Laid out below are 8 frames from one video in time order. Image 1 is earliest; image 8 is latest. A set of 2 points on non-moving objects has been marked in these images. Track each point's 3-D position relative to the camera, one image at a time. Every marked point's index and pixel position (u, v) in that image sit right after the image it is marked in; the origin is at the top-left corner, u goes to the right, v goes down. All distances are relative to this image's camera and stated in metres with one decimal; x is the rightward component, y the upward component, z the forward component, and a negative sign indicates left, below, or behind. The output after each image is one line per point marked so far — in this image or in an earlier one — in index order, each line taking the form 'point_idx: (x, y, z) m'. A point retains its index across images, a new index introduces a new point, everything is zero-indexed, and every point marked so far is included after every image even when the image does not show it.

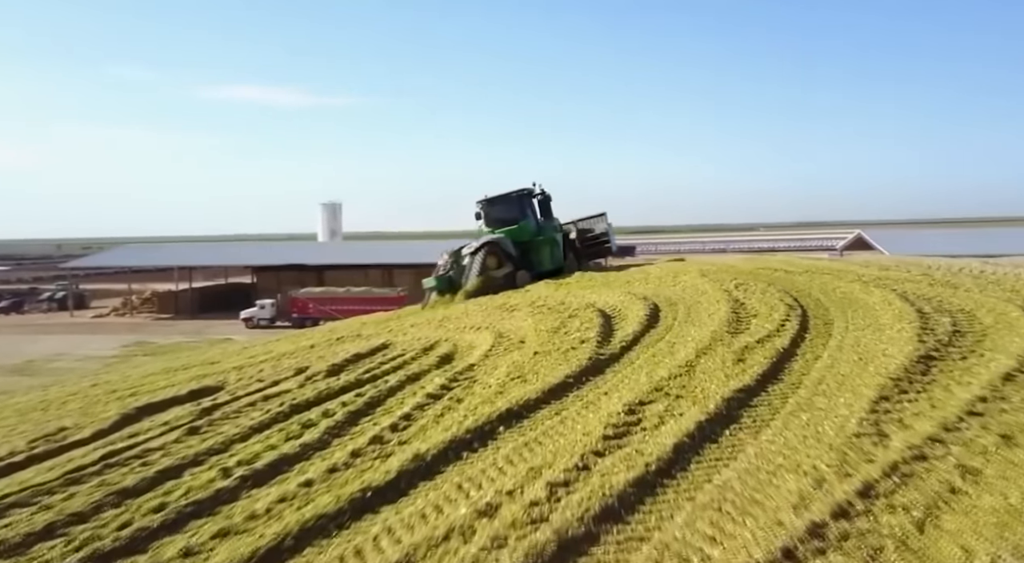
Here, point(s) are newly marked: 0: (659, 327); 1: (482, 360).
0: (+1.6, -0.5, +9.3) m
1: (-0.3, -0.9, +9.1) m
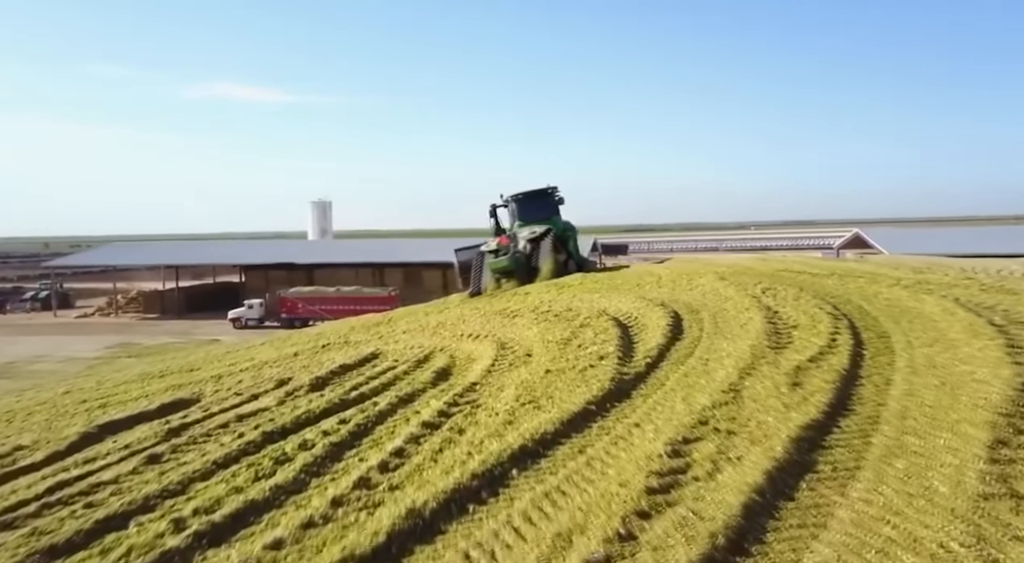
0: (+1.7, -0.6, +8.2) m
1: (-0.2, -1.0, +8.0) m
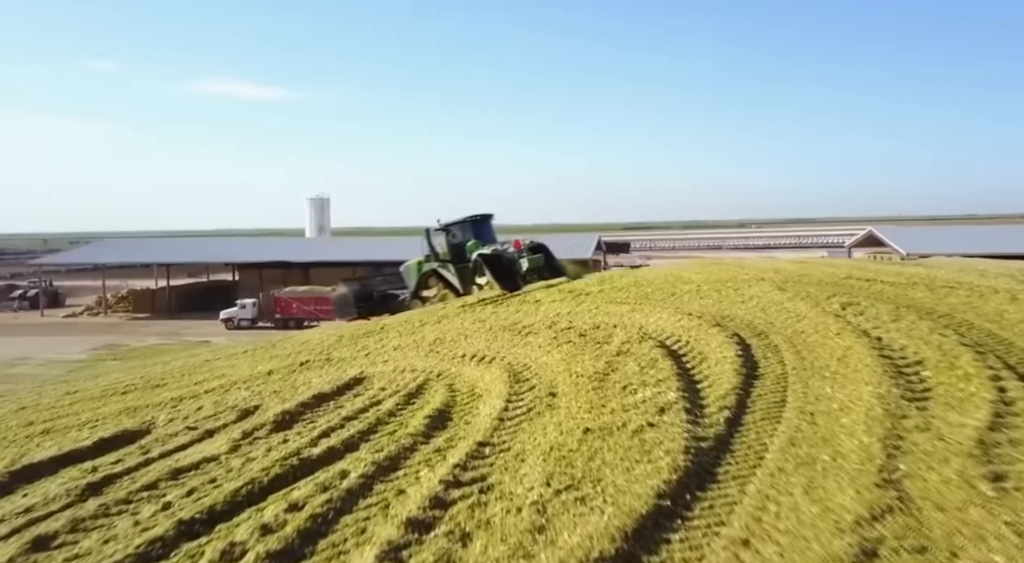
0: (+1.8, -0.7, +6.1) m
1: (-0.1, -1.1, +5.9) m
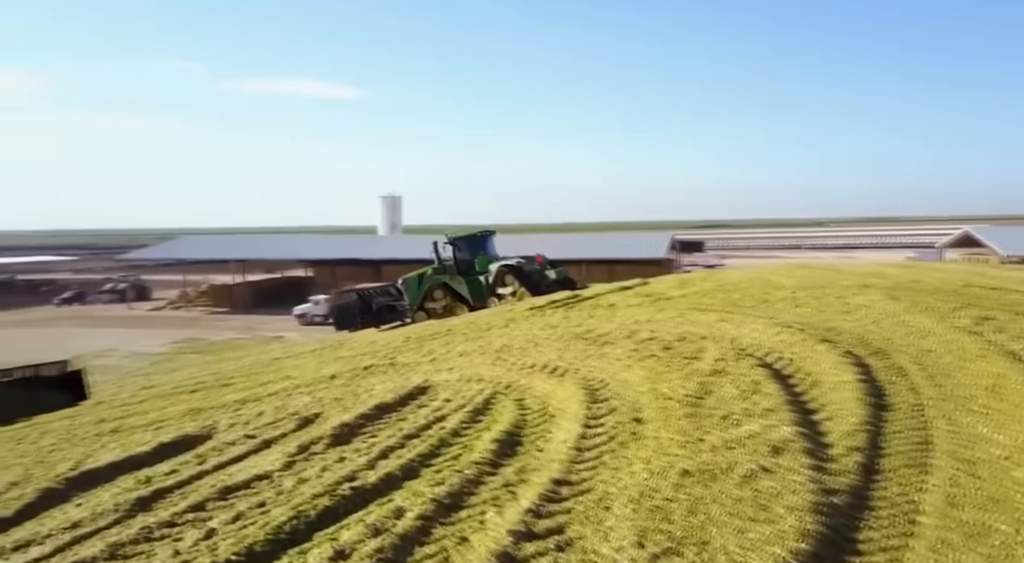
0: (+2.3, -0.8, +5.1) m
1: (+0.4, -1.2, +5.0) m
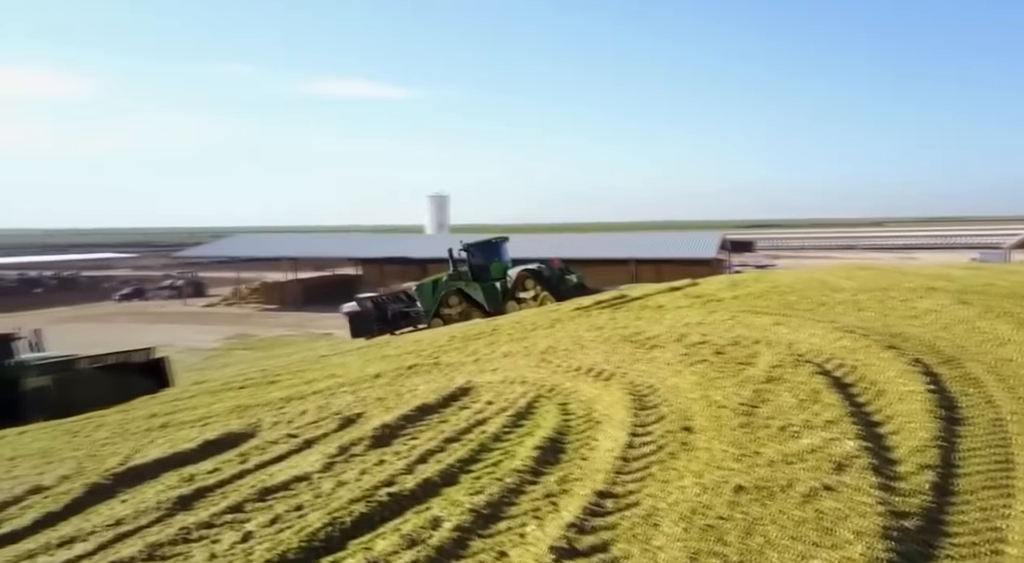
0: (+2.6, -0.8, +4.7) m
1: (+0.6, -1.2, +4.8) m
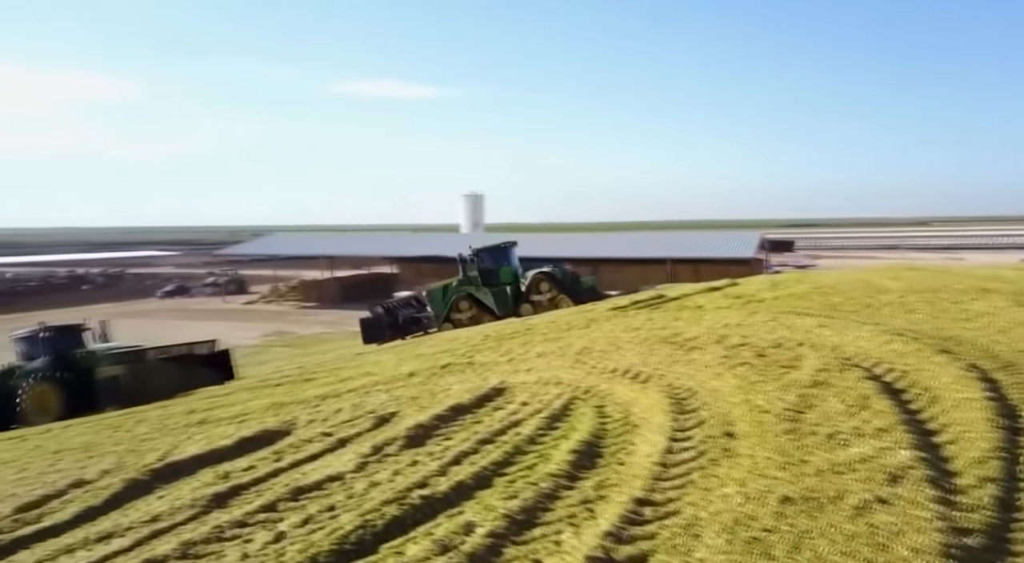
0: (+2.7, -0.8, +4.5) m
1: (+0.8, -1.2, +4.6) m
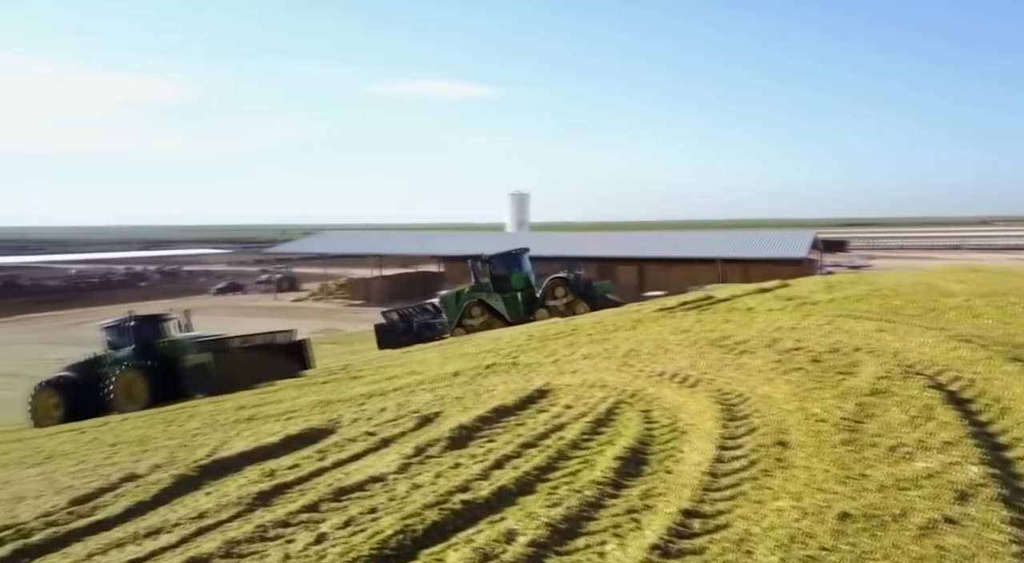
0: (+3.0, -0.8, +4.2) m
1: (+1.1, -1.2, +4.4) m
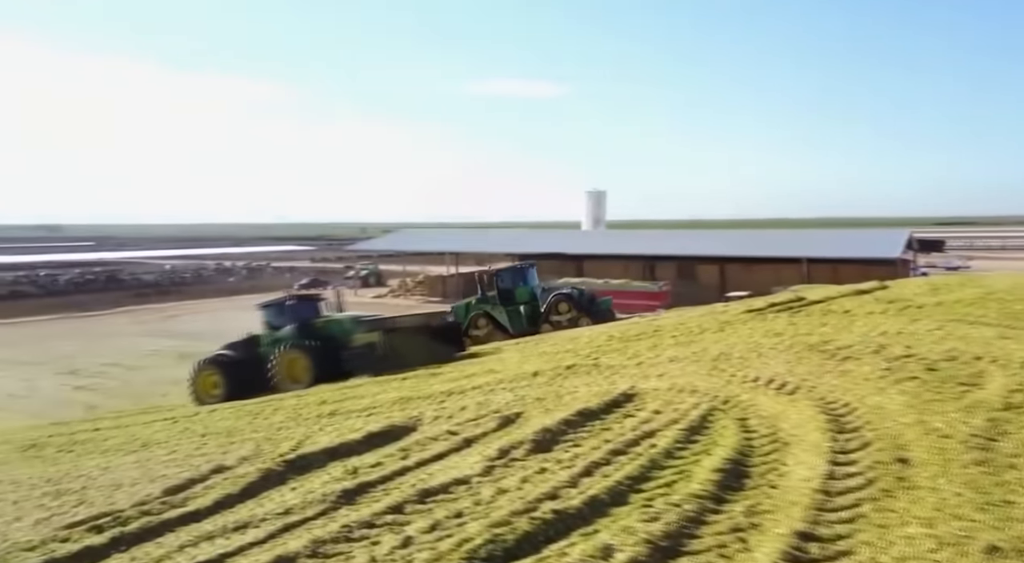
0: (+3.4, -0.9, +3.6) m
1: (+1.5, -1.2, +4.0) m
